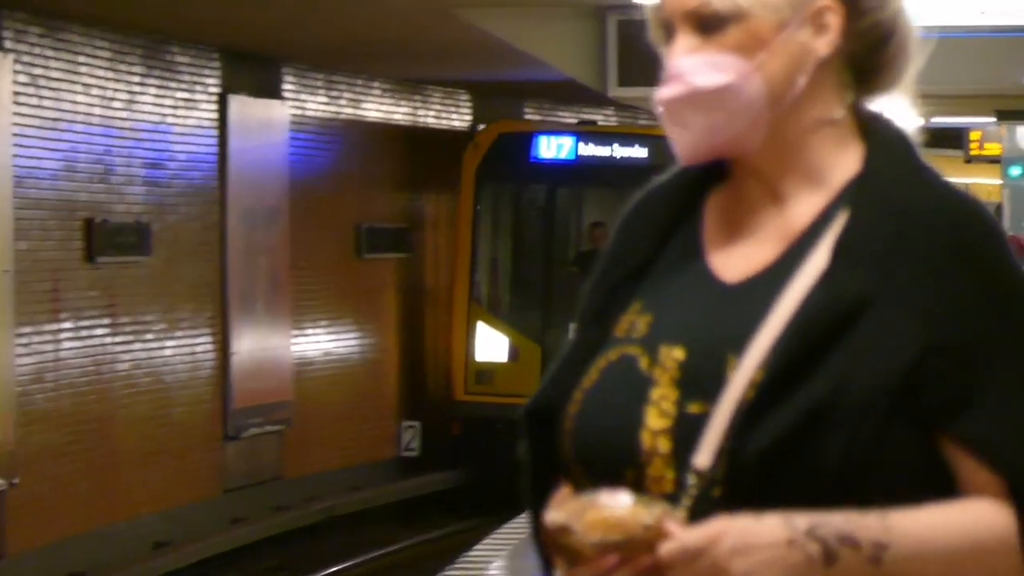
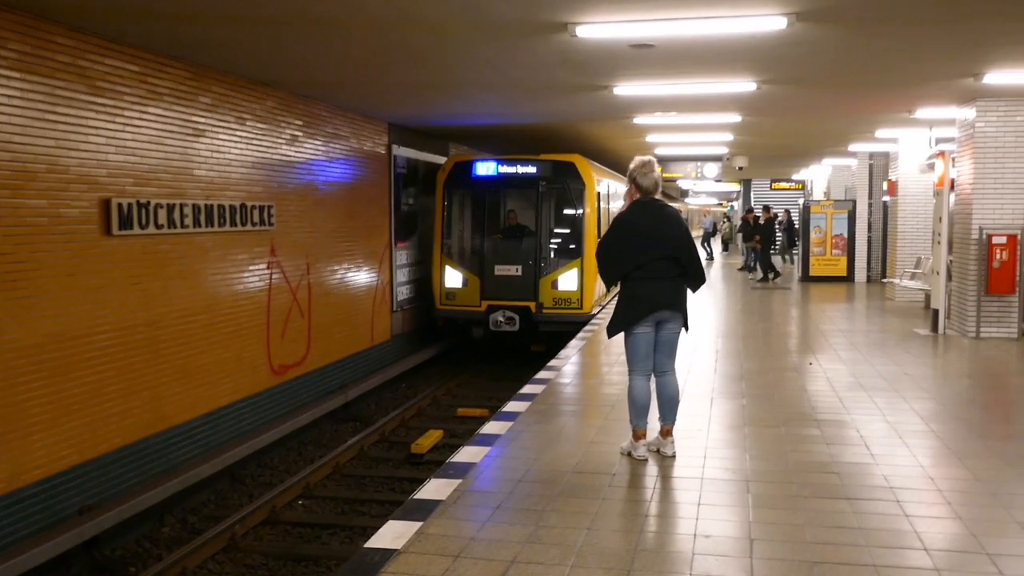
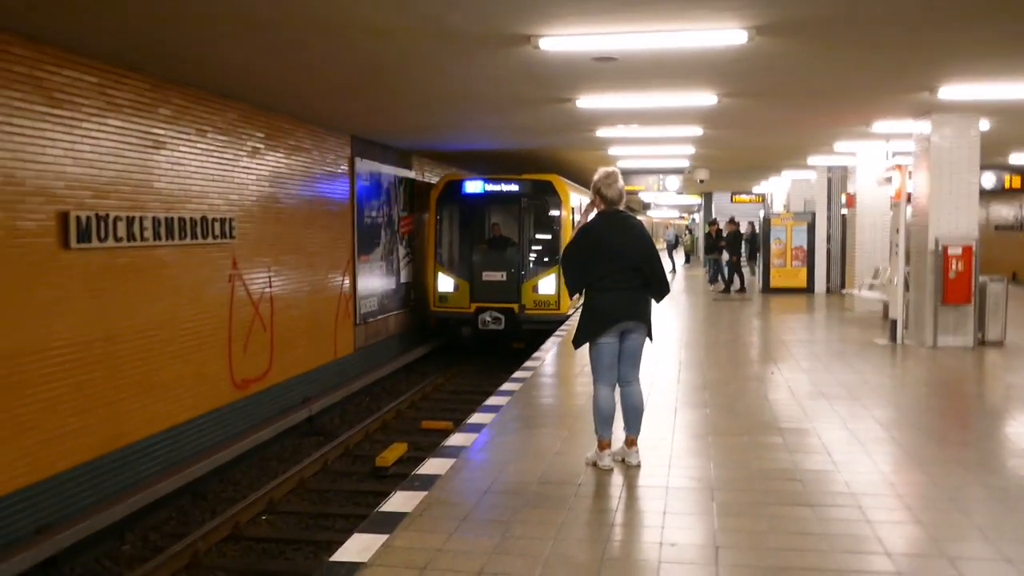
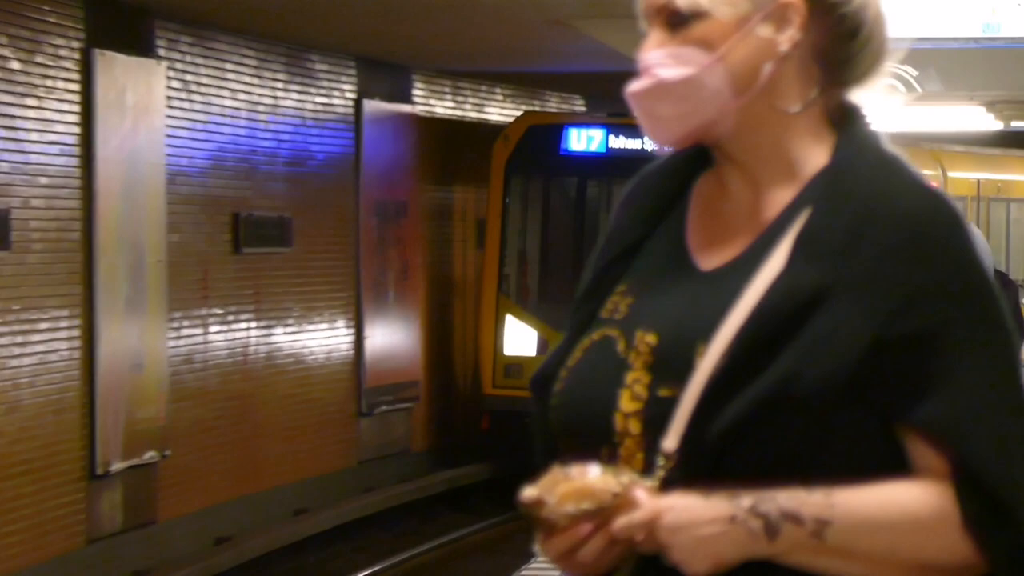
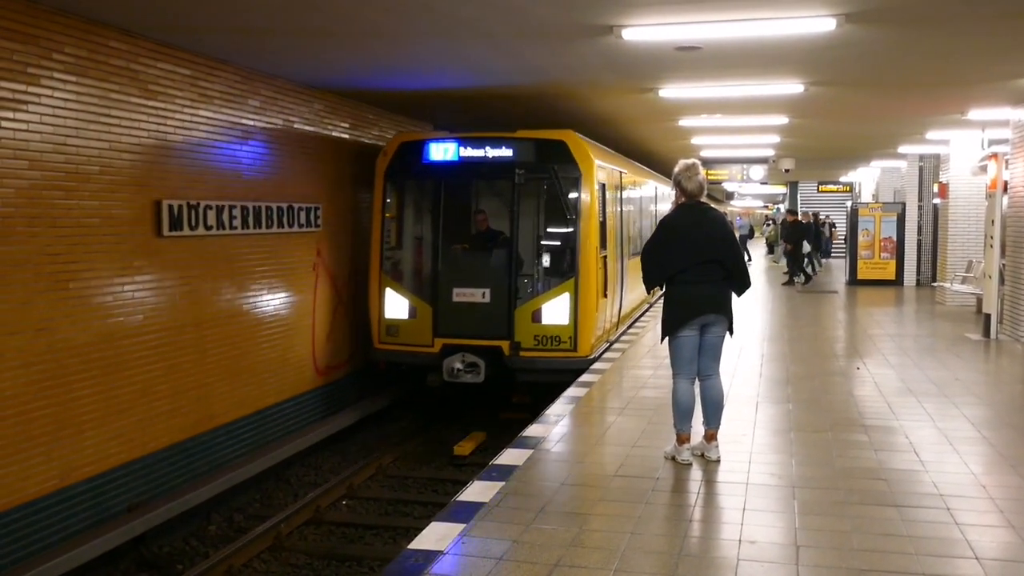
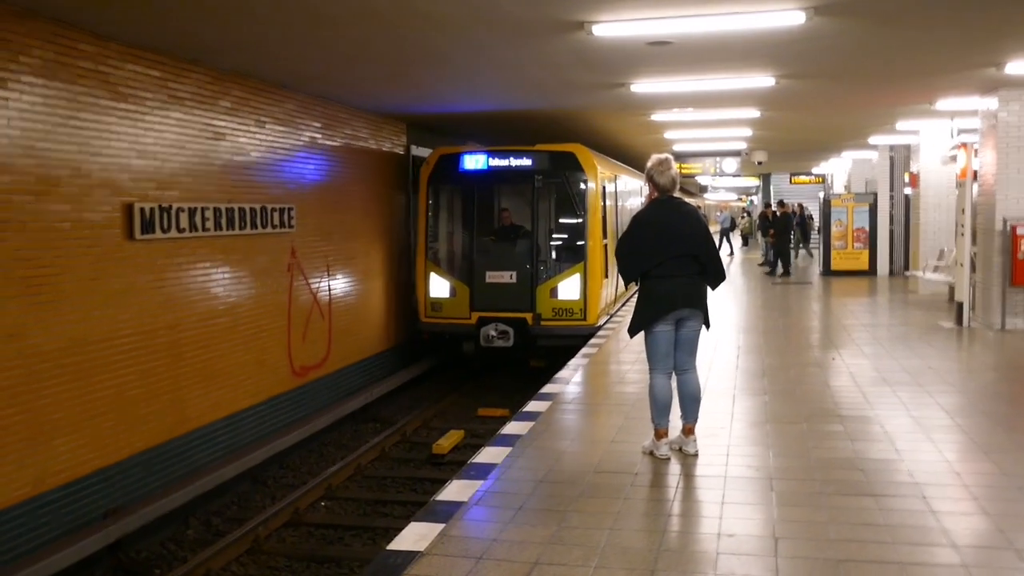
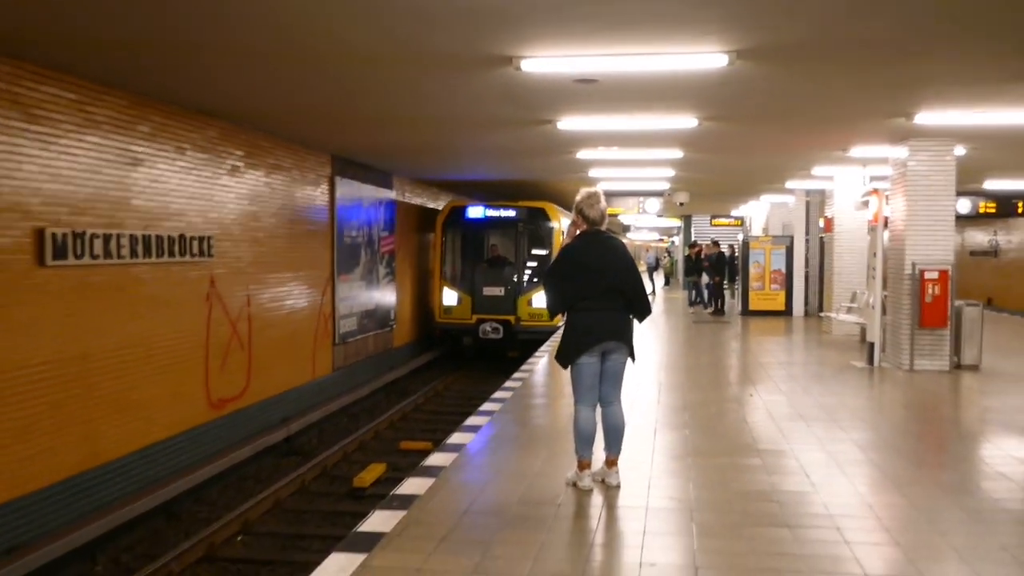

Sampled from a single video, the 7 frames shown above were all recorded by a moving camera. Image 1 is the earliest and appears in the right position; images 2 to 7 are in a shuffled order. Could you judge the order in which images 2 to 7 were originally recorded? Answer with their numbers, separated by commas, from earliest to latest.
4, 7, 3, 2, 6, 5
